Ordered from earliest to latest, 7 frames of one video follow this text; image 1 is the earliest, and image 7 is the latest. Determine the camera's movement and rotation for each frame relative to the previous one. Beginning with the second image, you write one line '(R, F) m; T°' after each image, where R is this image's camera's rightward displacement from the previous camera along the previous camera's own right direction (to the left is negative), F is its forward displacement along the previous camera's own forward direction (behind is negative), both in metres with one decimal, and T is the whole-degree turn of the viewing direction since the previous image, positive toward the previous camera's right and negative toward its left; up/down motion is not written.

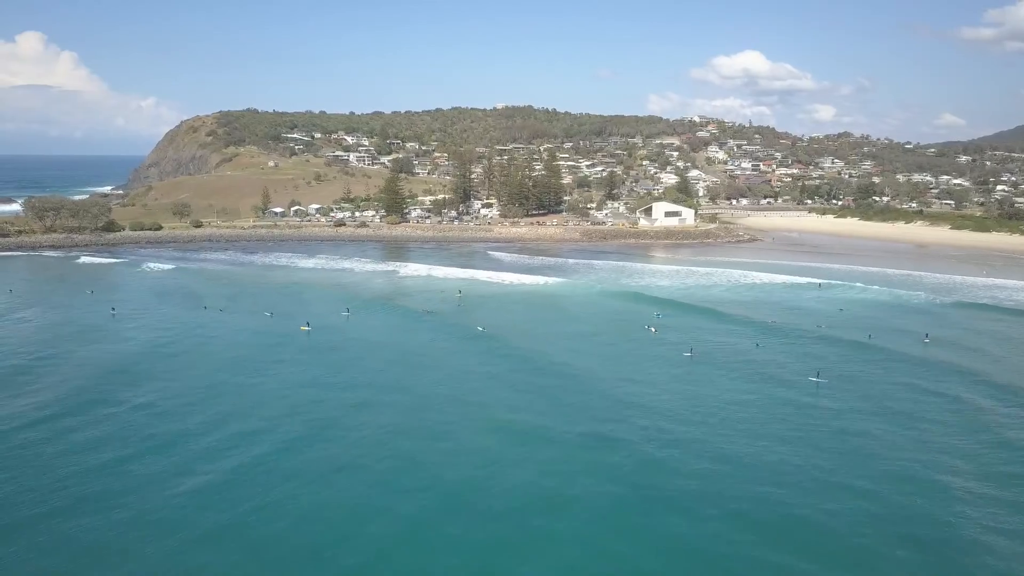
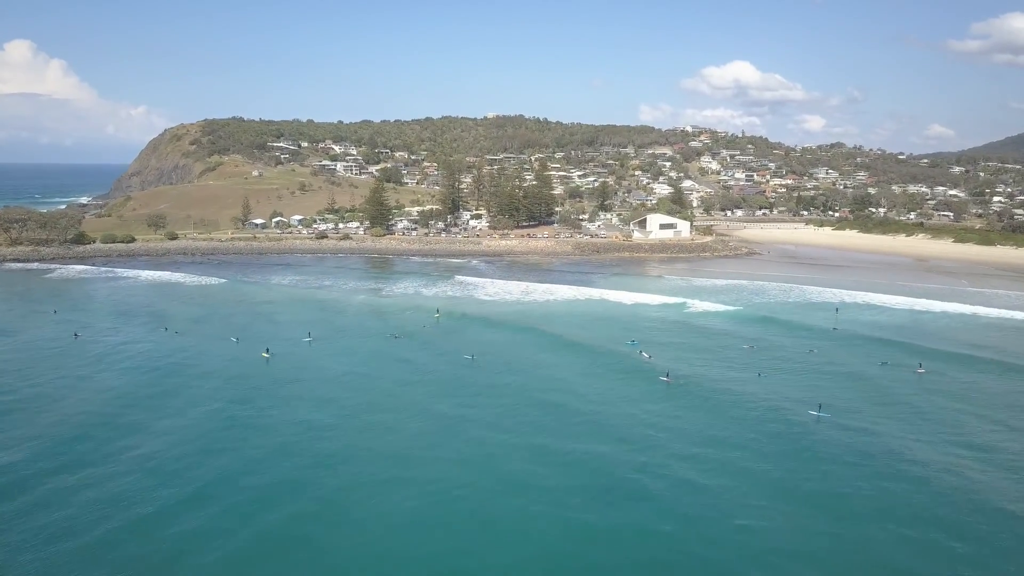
(+0.2, +1.6) m; +1°
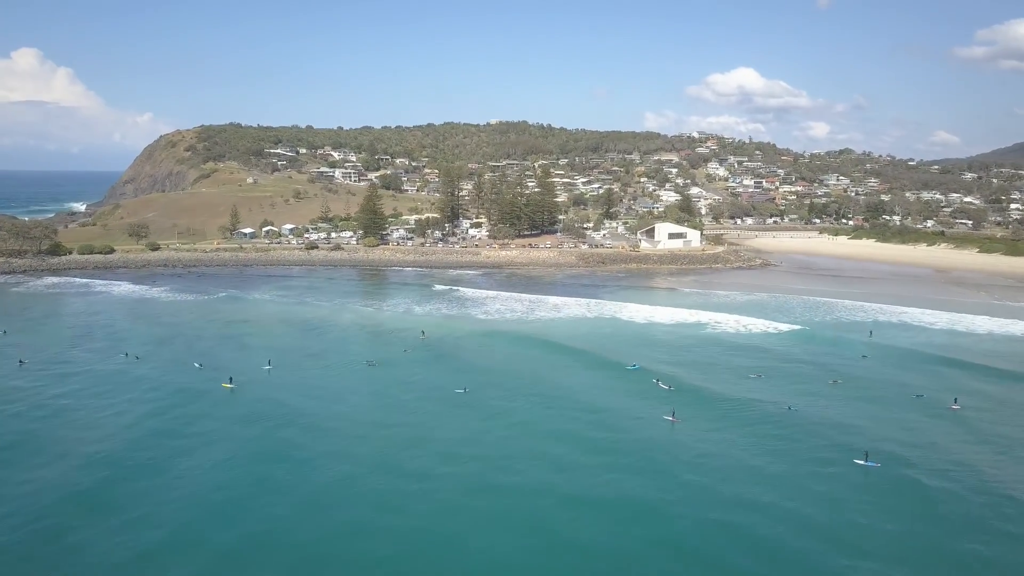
(+0.2, +2.2) m; 0°
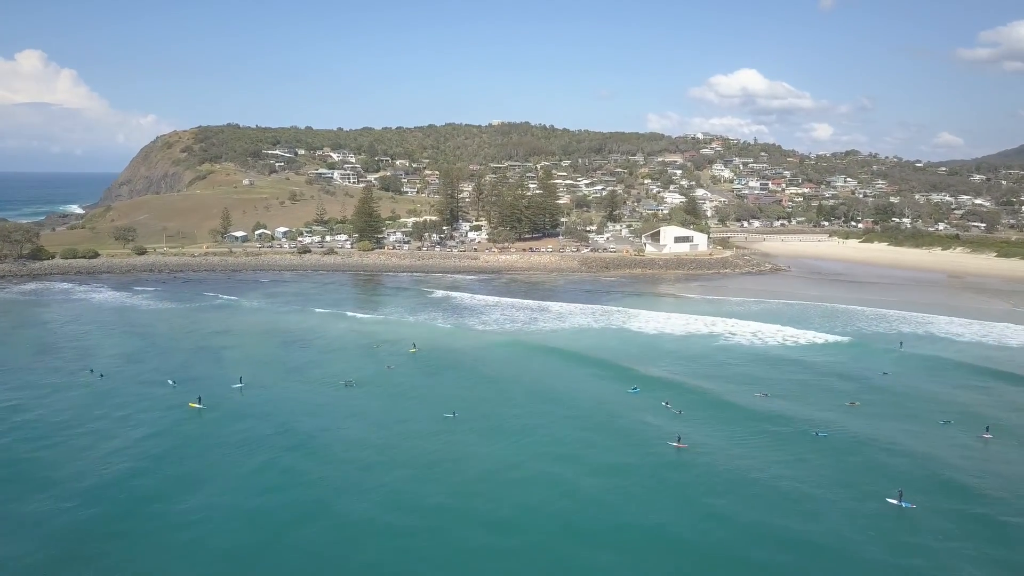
(+0.2, +1.4) m; 0°
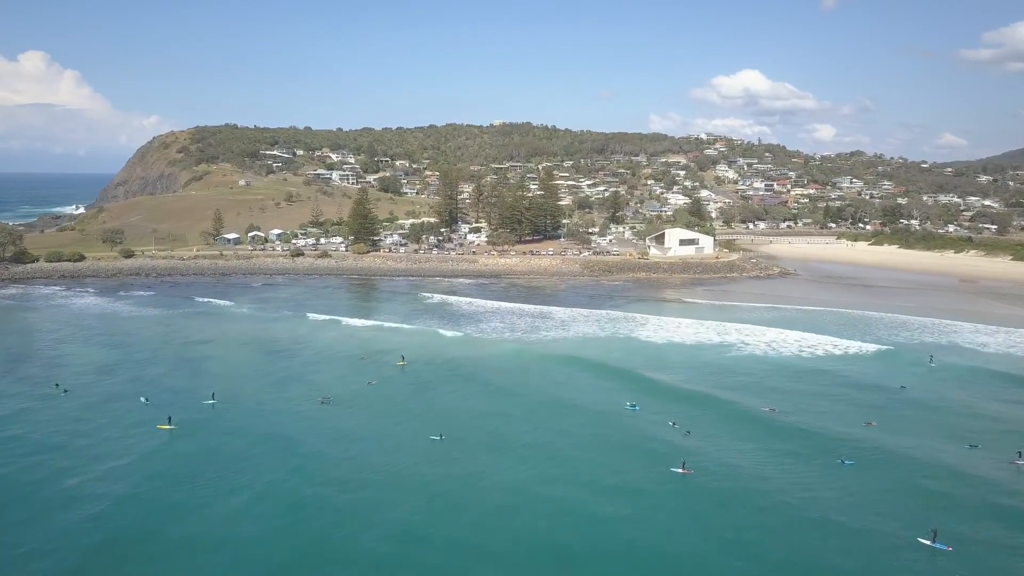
(+0.1, +1.2) m; 0°
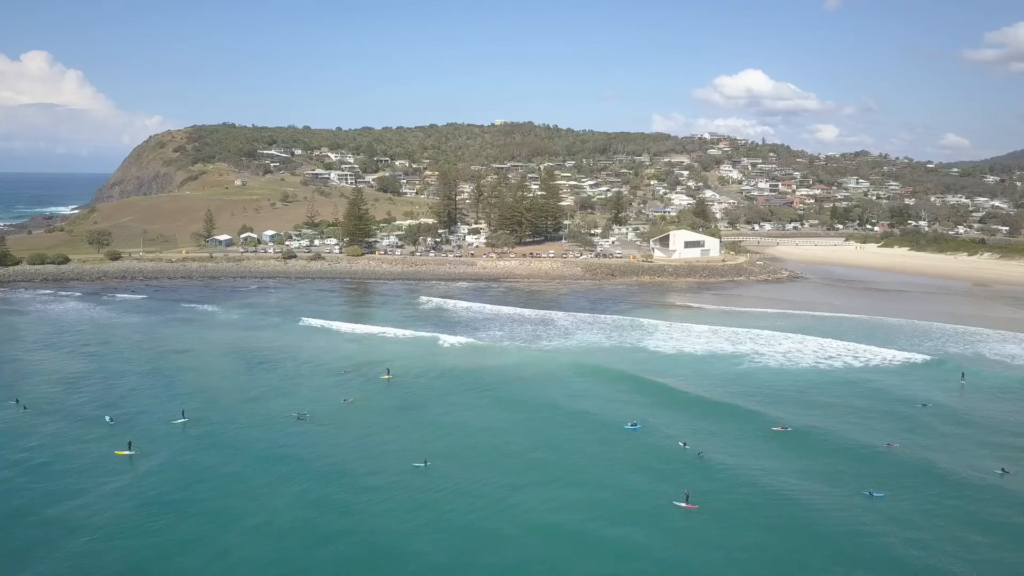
(+0.1, +1.2) m; 0°
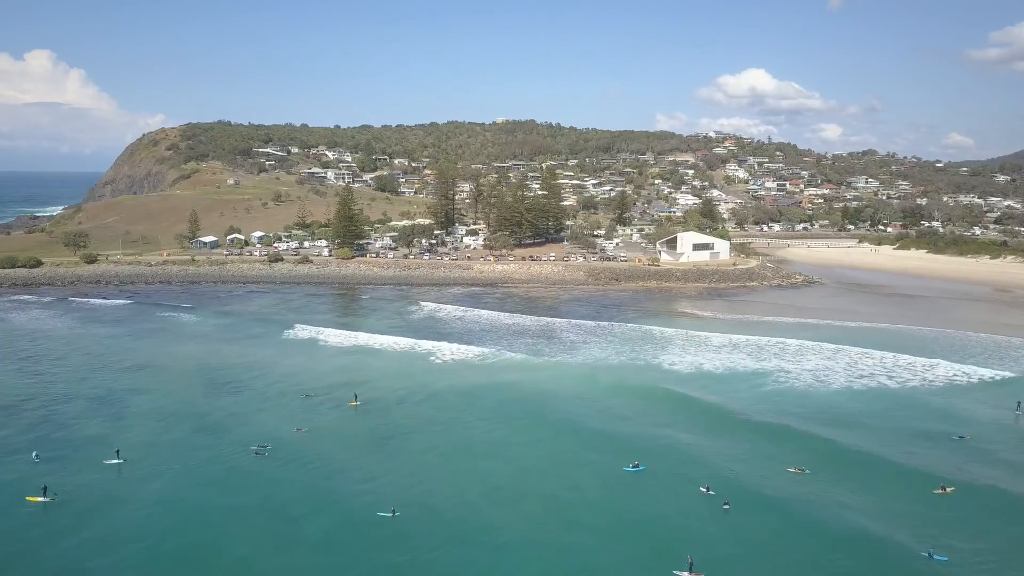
(+0.2, +1.9) m; 0°
